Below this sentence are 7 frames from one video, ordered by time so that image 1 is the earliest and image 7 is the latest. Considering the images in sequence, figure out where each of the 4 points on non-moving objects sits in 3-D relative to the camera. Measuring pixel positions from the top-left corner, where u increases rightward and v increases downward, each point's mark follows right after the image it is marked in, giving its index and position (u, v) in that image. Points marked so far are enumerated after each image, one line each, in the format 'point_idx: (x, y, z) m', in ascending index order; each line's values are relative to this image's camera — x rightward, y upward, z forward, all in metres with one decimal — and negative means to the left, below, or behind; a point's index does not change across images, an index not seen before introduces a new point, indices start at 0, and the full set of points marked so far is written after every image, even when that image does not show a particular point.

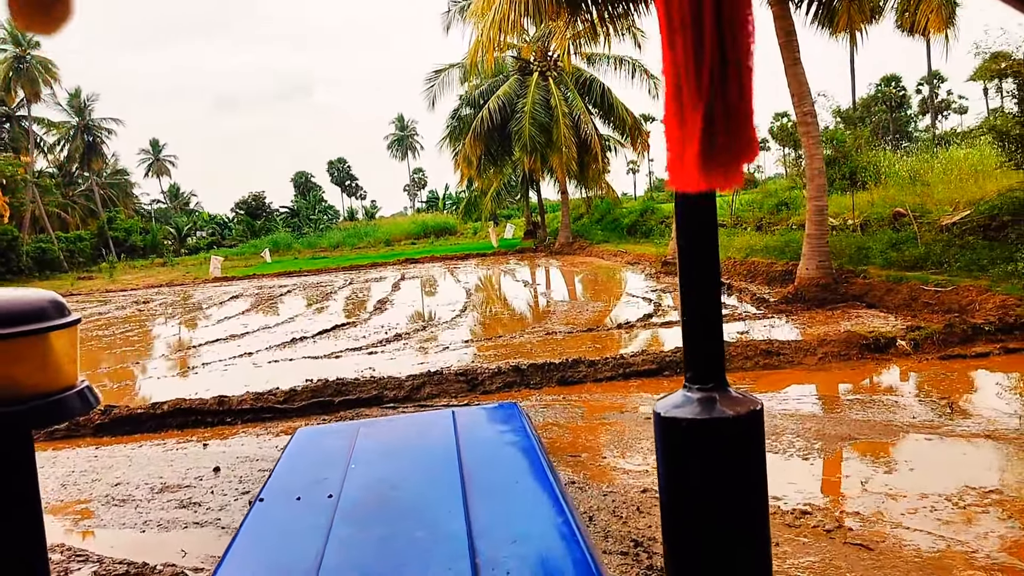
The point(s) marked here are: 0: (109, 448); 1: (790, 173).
0: (-2.2, -0.9, +4.8) m
1: (+5.4, +2.2, +16.7) m
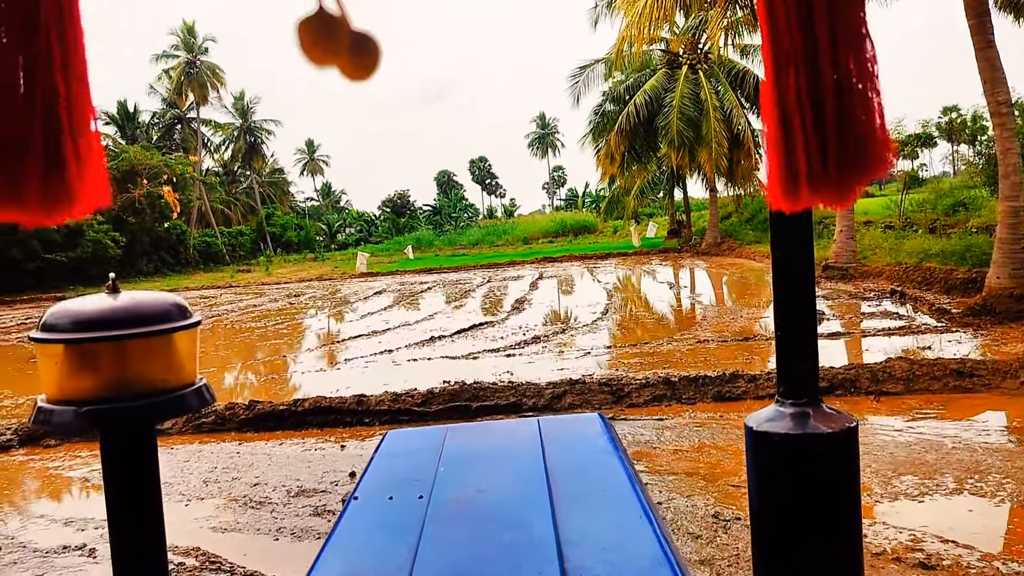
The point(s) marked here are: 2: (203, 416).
0: (-1.4, -0.9, +4.8) m
1: (+8.0, +2.1, +15.4) m
2: (-1.9, -0.8, +5.3) m
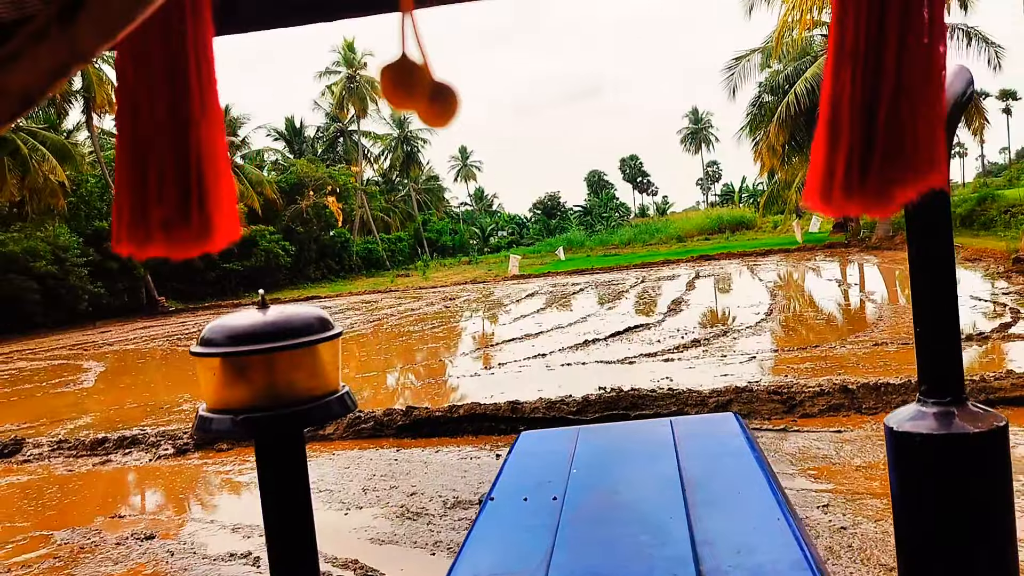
0: (-0.6, -0.9, +4.8) m
1: (+10.5, +2.2, +13.6) m
2: (-0.9, -0.8, +5.4) m
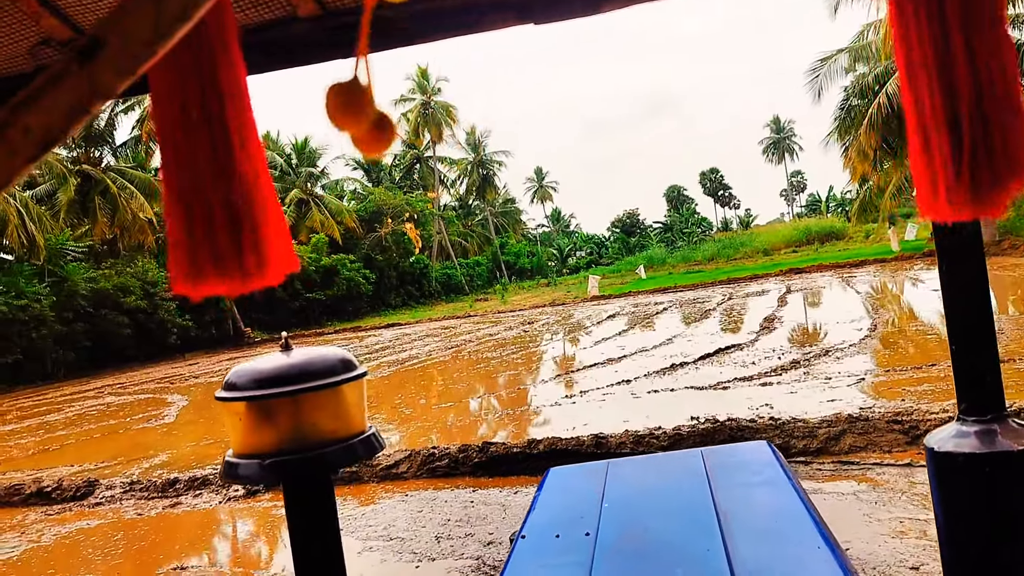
0: (-0.1, -1.0, +4.4) m
1: (+11.6, +2.2, +12.2) m
2: (-0.4, -1.0, +5.0) m
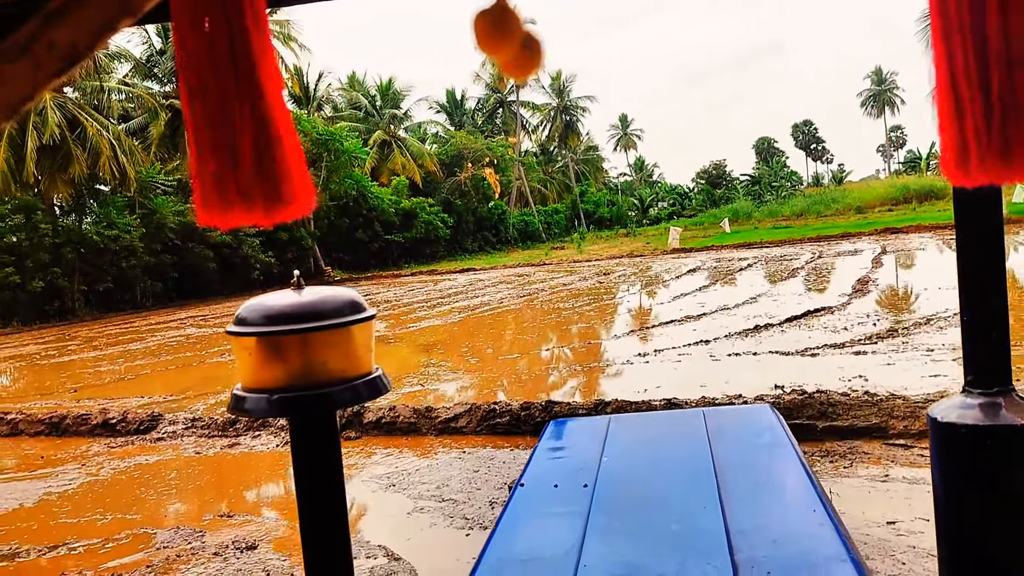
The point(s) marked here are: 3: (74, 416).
0: (+0.2, -0.8, +4.2) m
1: (+12.7, +2.4, +10.7) m
2: (-0.1, -0.7, +4.8) m
3: (-3.0, -0.9, +6.0) m
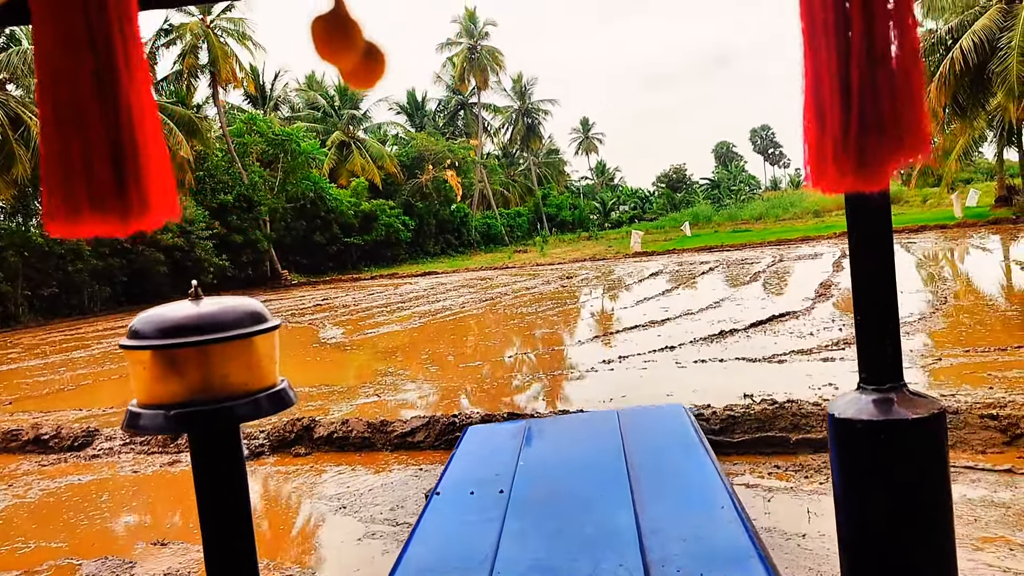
0: (0.0, -0.8, +3.9) m
1: (+12.2, +2.4, +11.0) m
2: (-0.3, -0.7, +4.5) m
3: (-3.3, -0.9, +5.6) m
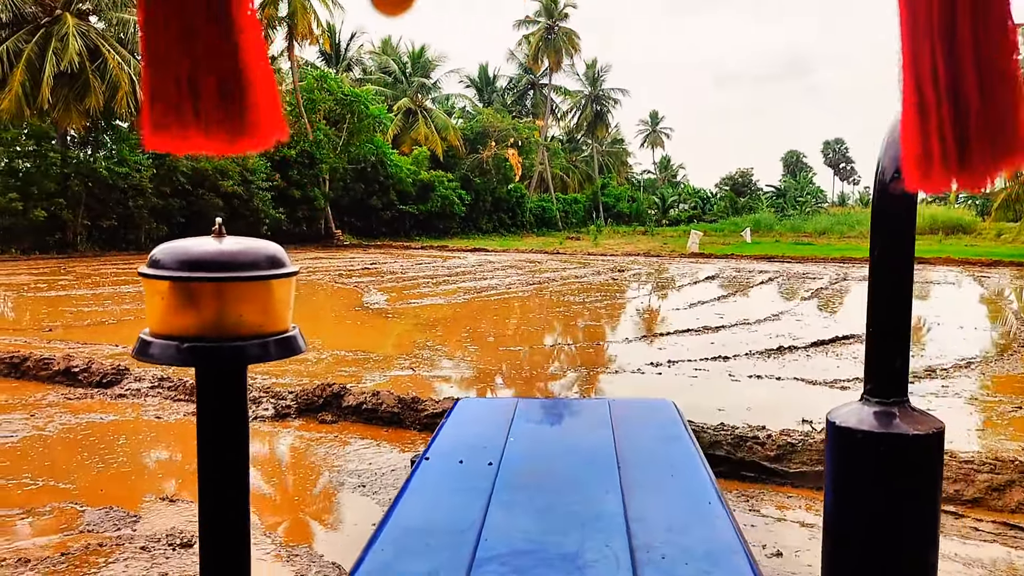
0: (+0.1, -0.8, +3.7) m
1: (+13.0, +1.1, +10.0) m
2: (-0.1, -0.6, +4.3) m
3: (-3.0, -0.5, +5.5) m
